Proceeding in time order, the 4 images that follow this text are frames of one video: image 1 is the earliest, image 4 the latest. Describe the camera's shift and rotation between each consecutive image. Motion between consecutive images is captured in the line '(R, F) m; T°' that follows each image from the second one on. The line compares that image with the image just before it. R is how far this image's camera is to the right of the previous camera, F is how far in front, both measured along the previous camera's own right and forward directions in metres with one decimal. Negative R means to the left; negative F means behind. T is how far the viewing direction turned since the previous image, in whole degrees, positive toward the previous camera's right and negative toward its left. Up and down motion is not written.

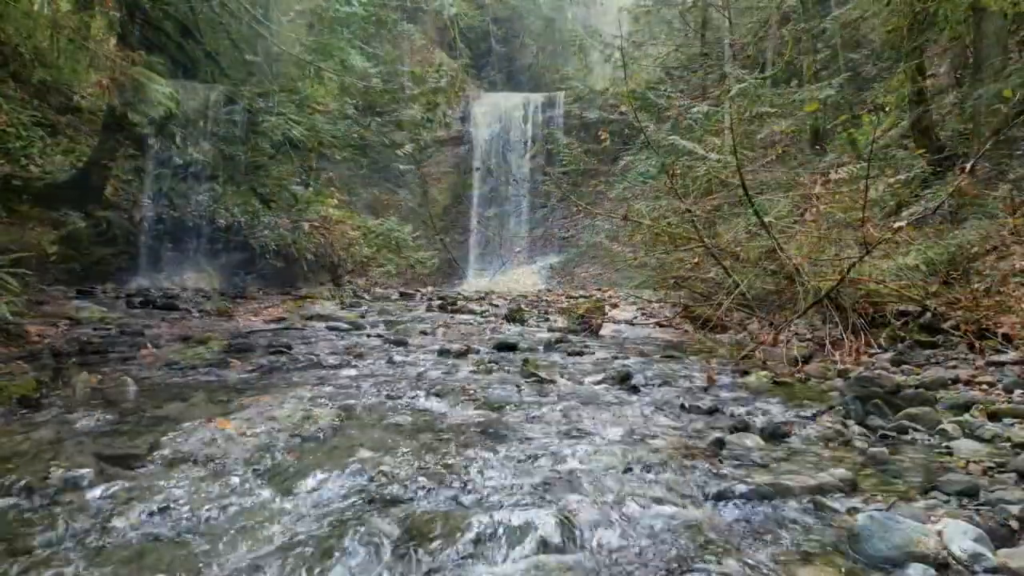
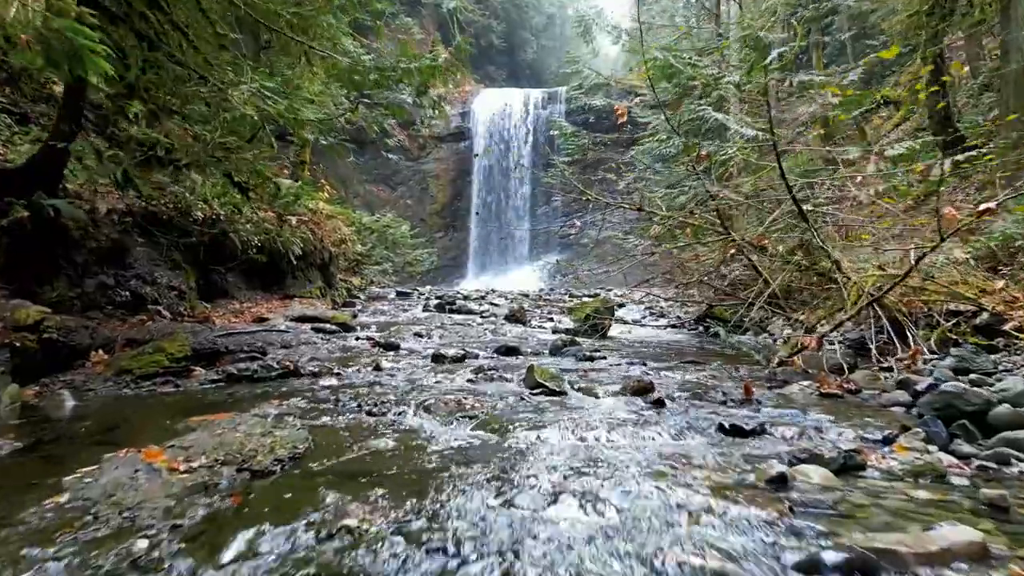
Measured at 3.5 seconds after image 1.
(0.0, +0.6) m; 0°
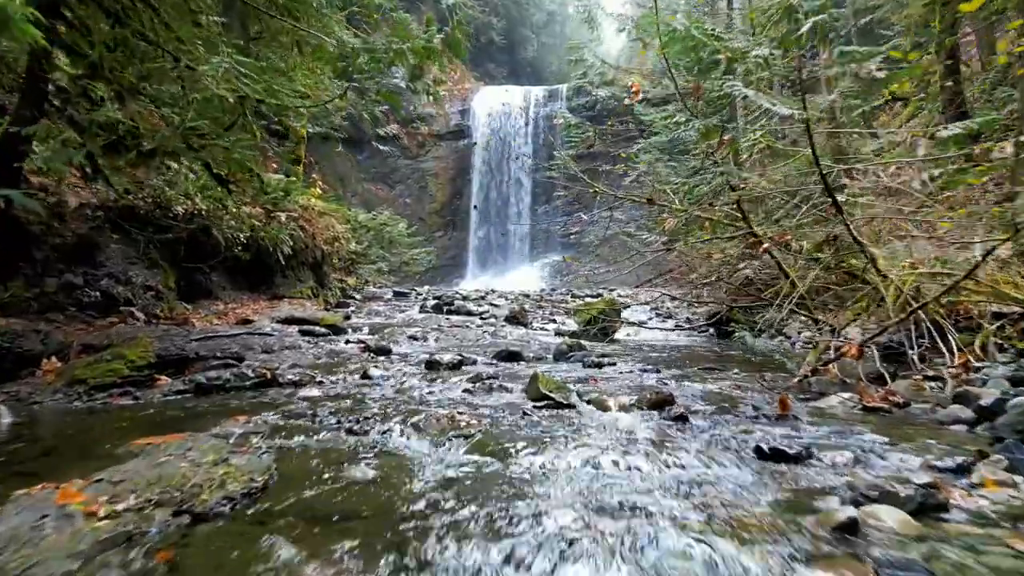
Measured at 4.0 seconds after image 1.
(0.0, +0.4) m; 0°
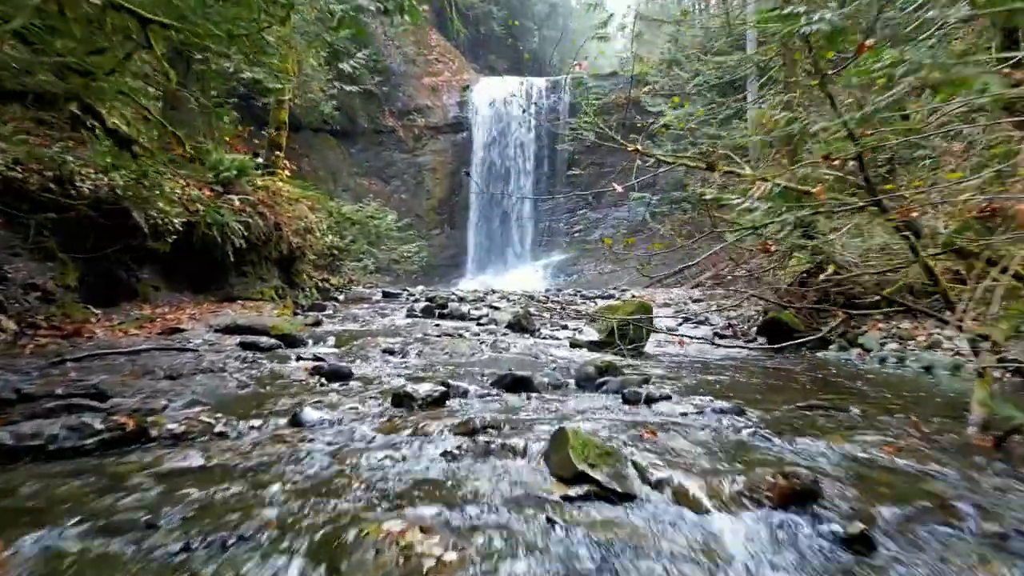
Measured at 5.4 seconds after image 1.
(0.0, +1.5) m; 0°
